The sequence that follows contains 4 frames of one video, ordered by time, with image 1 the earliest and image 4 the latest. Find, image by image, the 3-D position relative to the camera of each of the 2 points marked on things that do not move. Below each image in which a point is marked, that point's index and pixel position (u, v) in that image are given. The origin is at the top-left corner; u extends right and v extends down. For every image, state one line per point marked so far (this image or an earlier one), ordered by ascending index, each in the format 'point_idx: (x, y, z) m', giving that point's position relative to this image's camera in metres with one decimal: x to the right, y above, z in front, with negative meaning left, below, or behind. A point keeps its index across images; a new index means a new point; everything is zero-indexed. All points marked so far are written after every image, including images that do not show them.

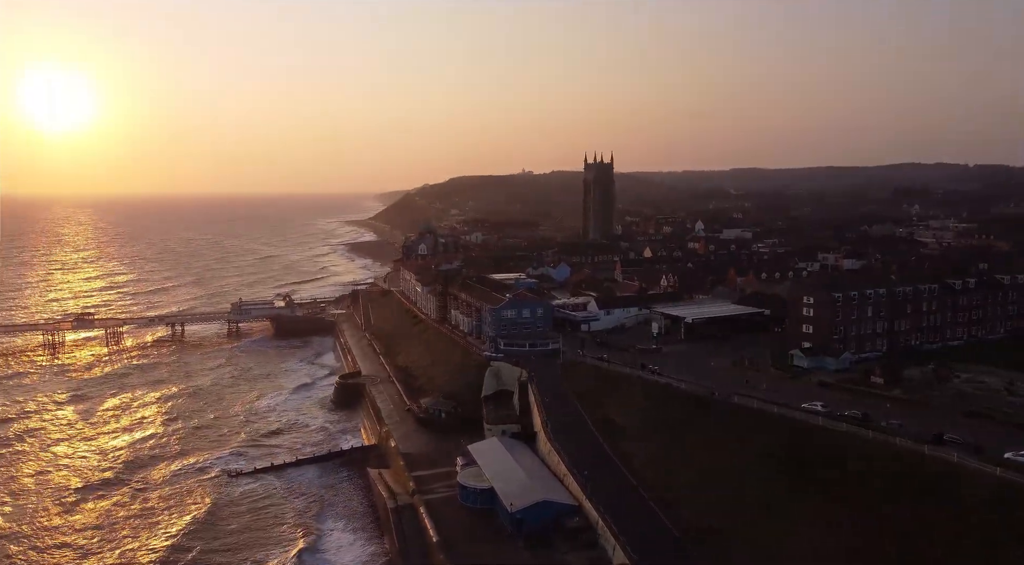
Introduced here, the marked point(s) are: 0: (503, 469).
0: (-0.2, -4.2, +18.4) m
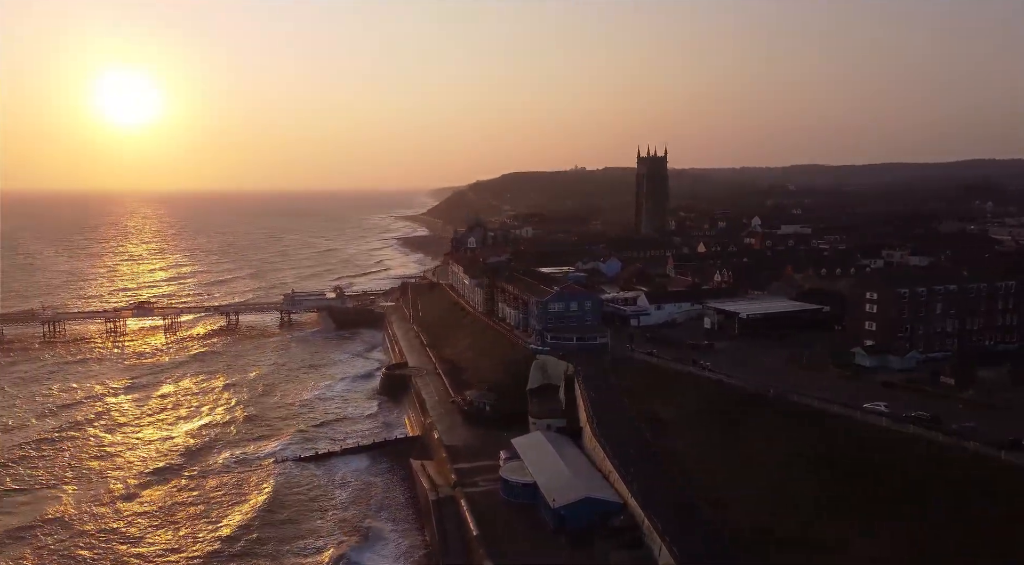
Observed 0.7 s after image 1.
0: (+0.8, -4.0, +17.9) m
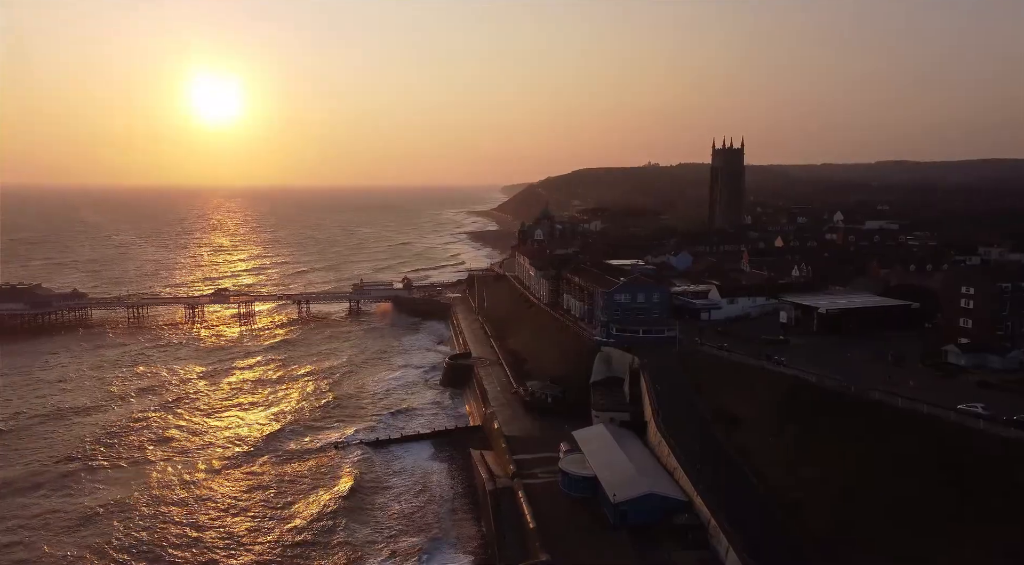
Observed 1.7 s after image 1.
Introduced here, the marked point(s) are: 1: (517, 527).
0: (+2.0, -3.7, +17.2) m
1: (+0.1, -5.0, +16.5) m
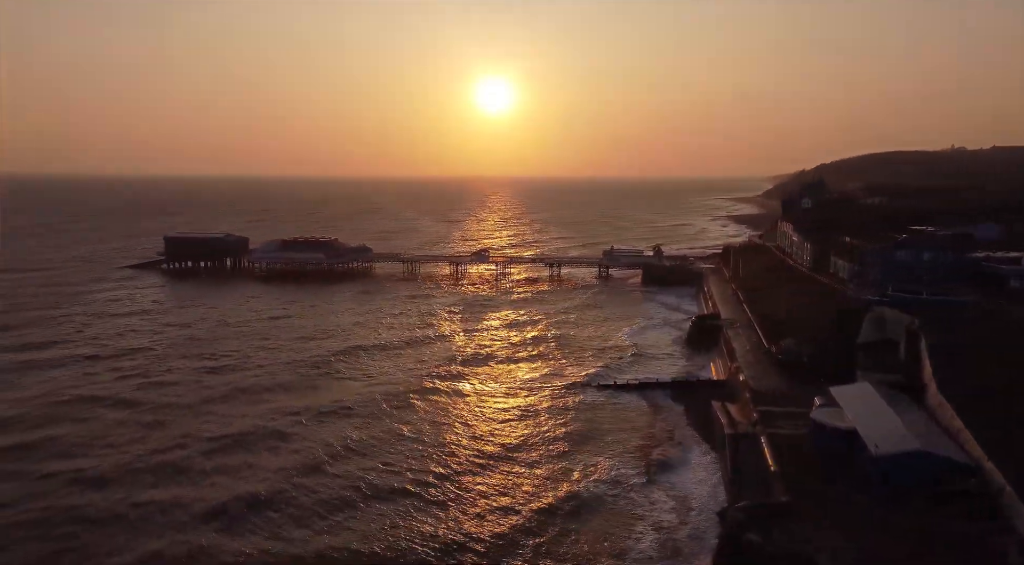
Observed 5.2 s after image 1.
0: (+6.6, -2.4, +14.8) m
1: (+4.4, -3.5, +14.8) m
